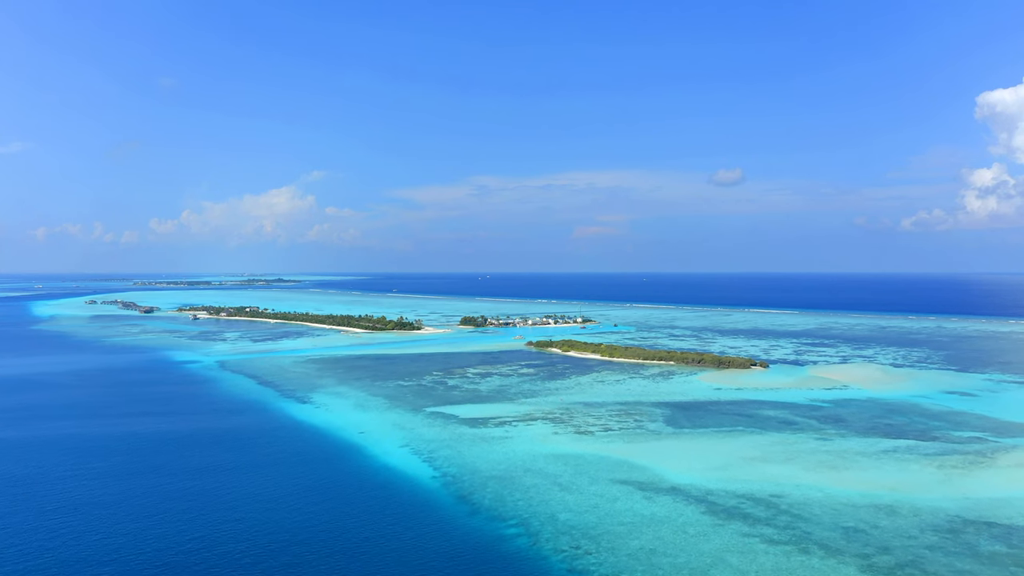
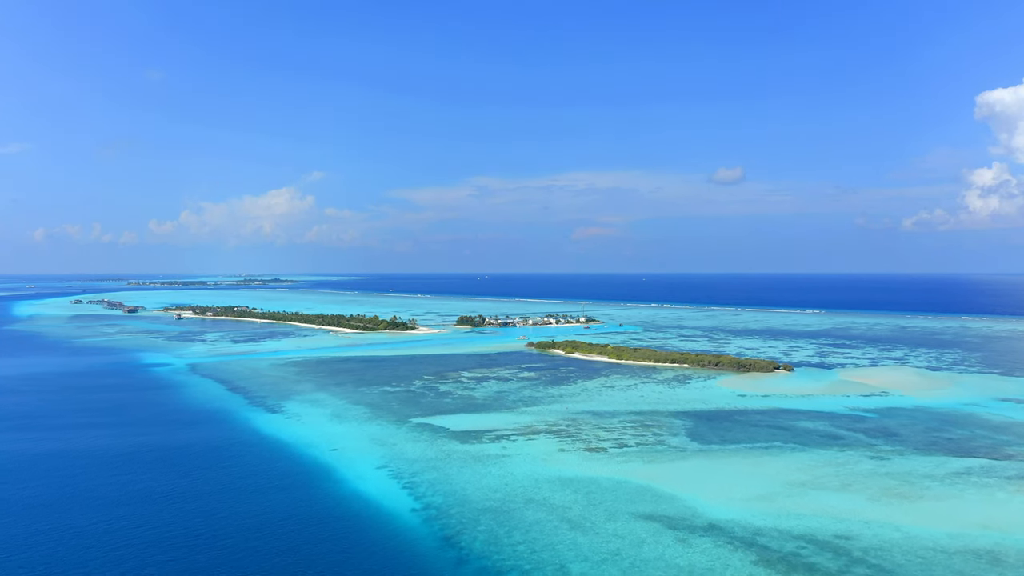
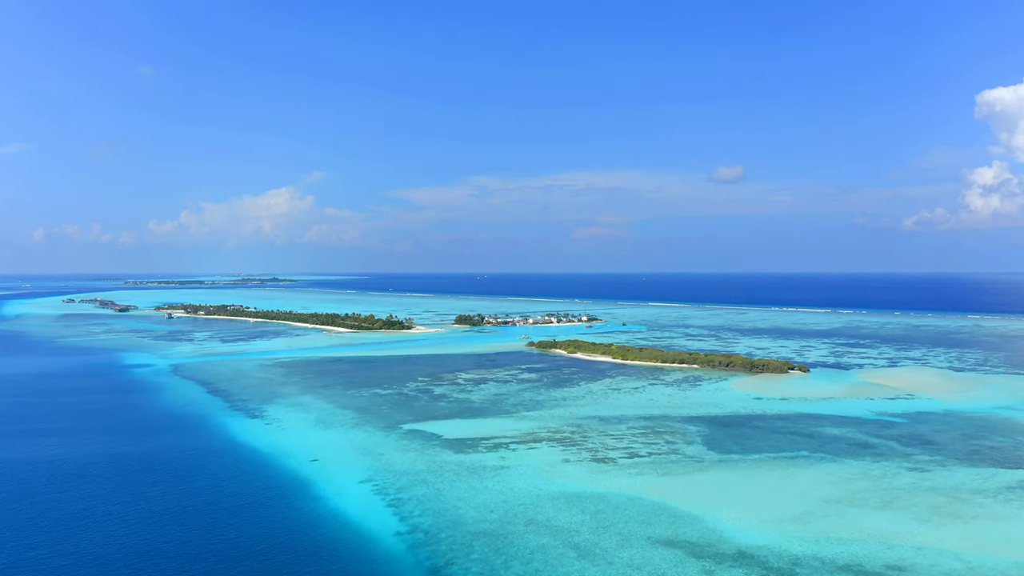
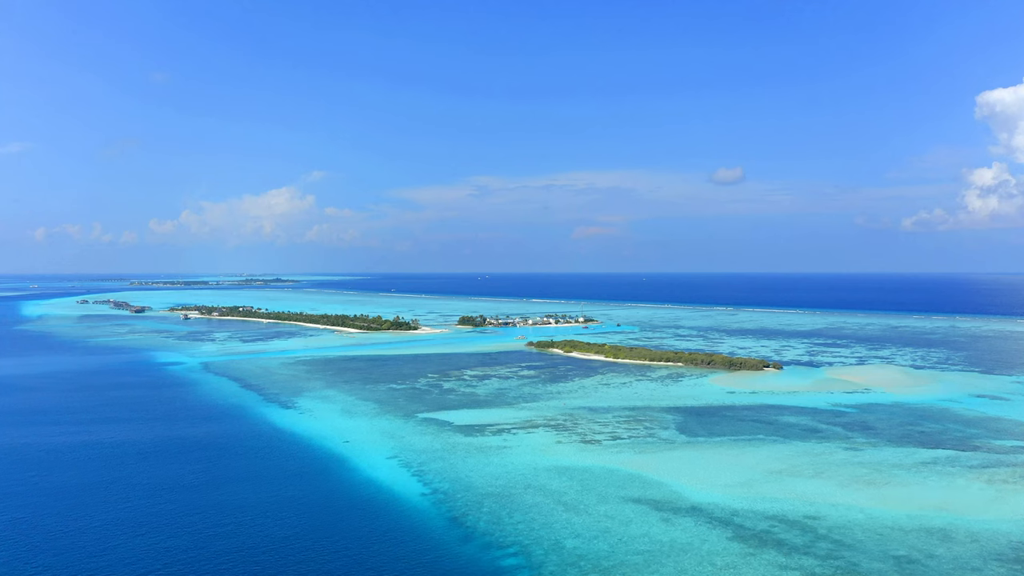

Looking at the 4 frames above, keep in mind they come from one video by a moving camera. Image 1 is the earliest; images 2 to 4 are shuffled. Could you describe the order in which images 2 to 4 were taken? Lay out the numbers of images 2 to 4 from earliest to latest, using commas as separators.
4, 2, 3
